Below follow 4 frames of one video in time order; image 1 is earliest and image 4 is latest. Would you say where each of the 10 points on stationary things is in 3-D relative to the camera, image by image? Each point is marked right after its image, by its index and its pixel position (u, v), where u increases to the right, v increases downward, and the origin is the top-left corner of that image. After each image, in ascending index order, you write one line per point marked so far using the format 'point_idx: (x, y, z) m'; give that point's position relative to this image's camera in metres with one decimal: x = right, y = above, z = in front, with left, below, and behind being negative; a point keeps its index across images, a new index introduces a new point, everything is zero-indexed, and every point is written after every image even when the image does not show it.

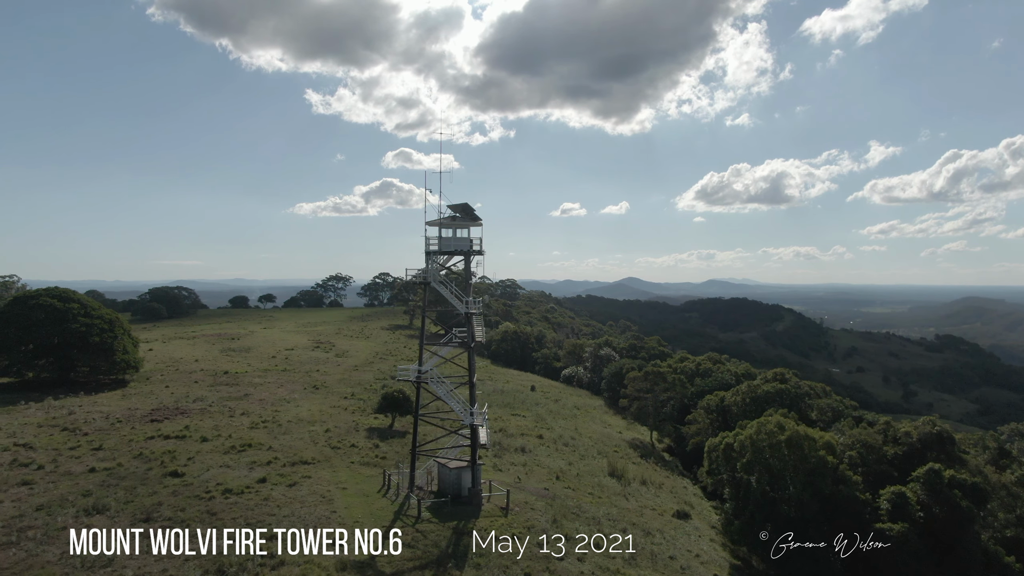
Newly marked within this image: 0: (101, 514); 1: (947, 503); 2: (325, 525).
0: (-10.1, -5.5, +19.6) m
1: (+10.5, -5.2, +19.2) m
2: (-4.6, -5.7, +19.3) m
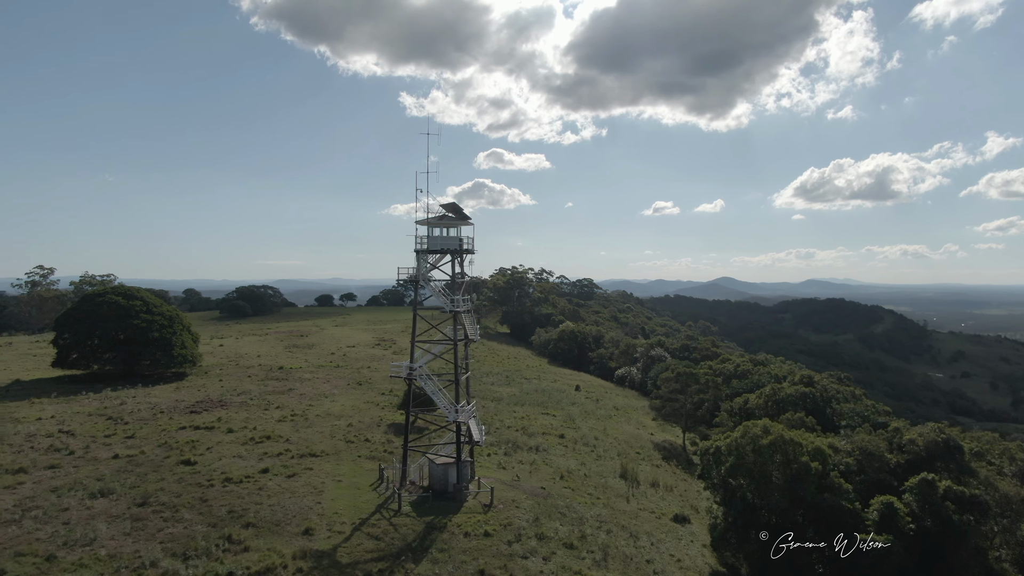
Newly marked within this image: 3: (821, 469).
0: (-10.7, -5.5, +20.9) m
1: (+9.7, -5.2, +18.2) m
2: (-5.2, -5.7, +20.0) m
3: (+7.6, -4.5, +19.6) m
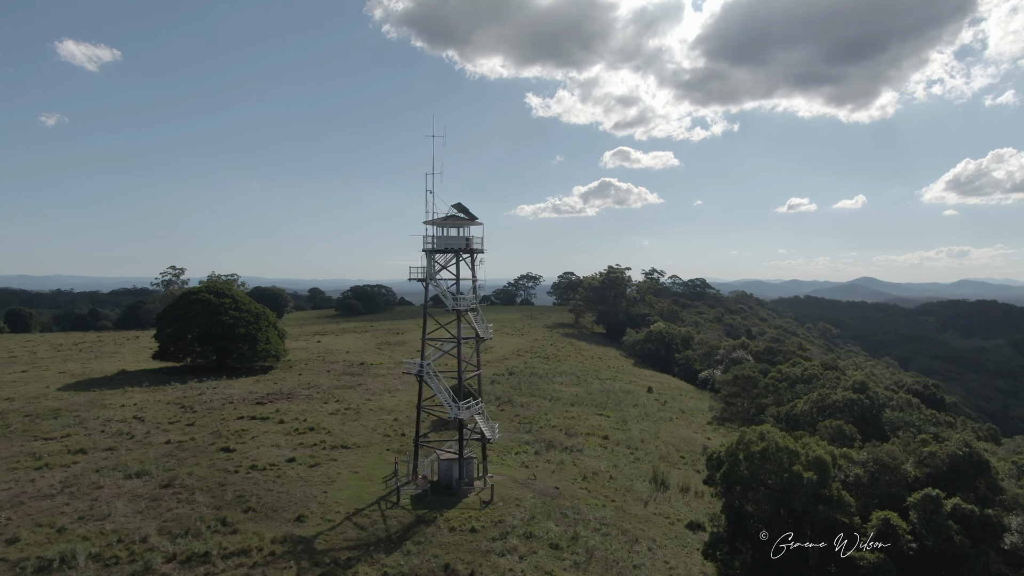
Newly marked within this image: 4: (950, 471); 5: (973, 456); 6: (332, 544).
0: (-10.7, -5.4, +22.8) m
1: (+9.0, -5.2, +16.8) m
2: (-5.4, -5.7, +21.0) m
3: (+7.2, -4.5, +18.6) m
4: (+10.5, -4.4, +19.1) m
5: (+10.9, -4.0, +18.8) m
6: (-4.1, -5.8, +18.1) m
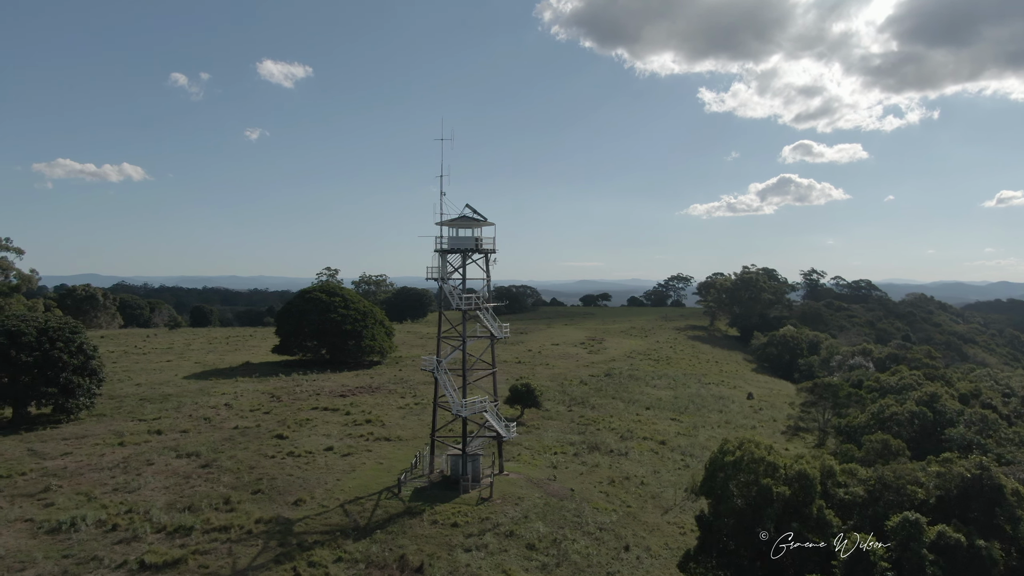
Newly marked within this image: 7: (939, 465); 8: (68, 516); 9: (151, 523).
0: (-10.3, -5.4, +25.3) m
1: (+7.6, -5.2, +15.0) m
2: (-5.5, -5.6, +22.4) m
3: (+6.2, -4.5, +17.2) m
4: (+9.6, -4.4, +17.0) m
5: (+9.9, -4.0, +16.7) m
6: (-4.9, -5.8, +19.2) m
7: (+10.1, -4.2, +18.6) m
8: (-10.6, -5.4, +19.0) m
9: (-8.5, -5.5, +18.8) m
